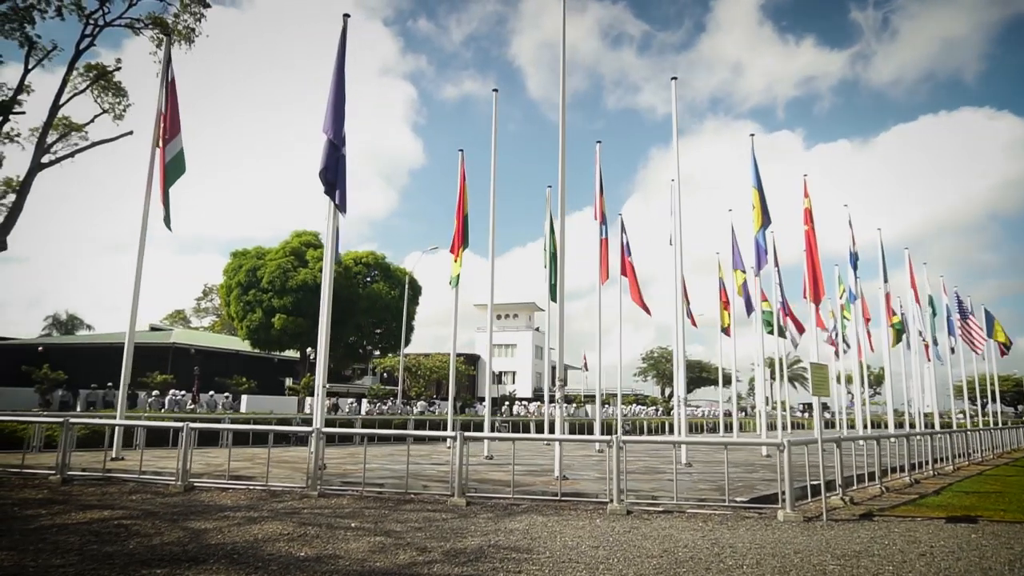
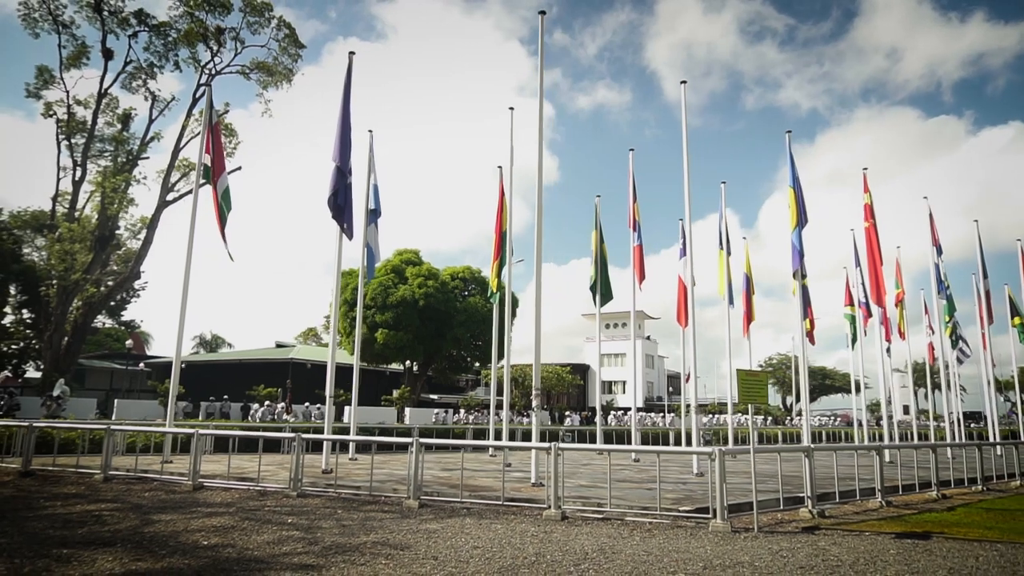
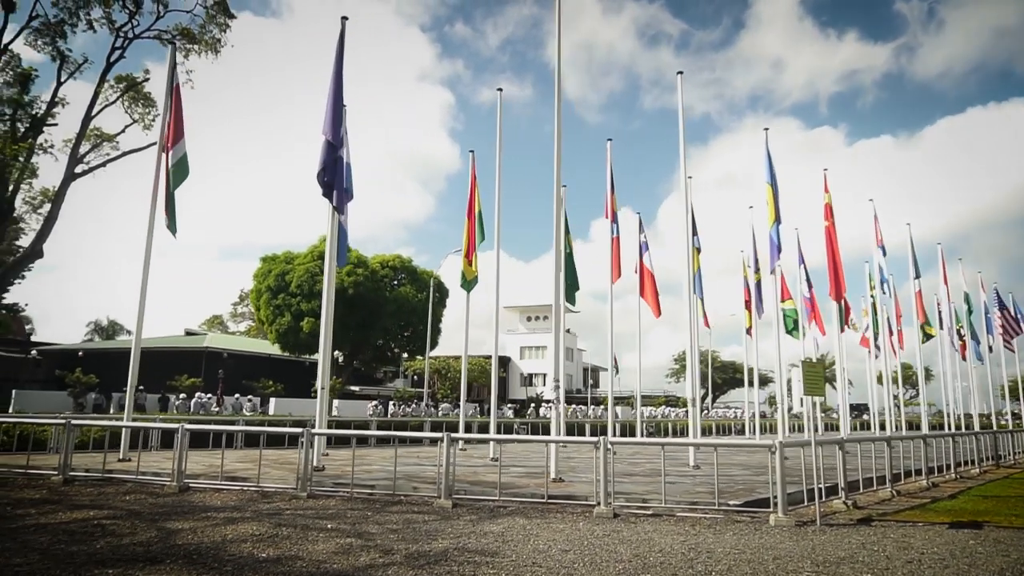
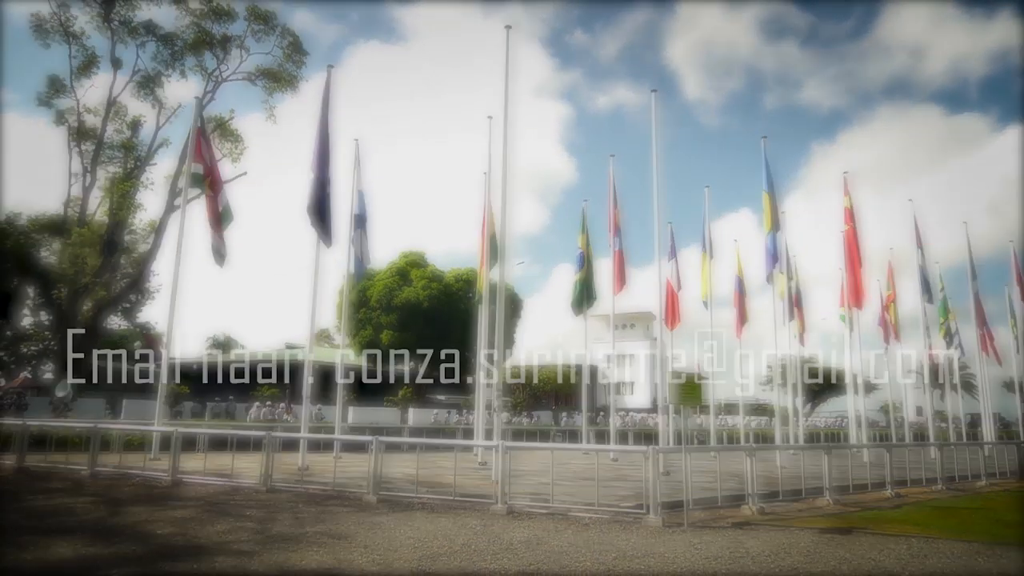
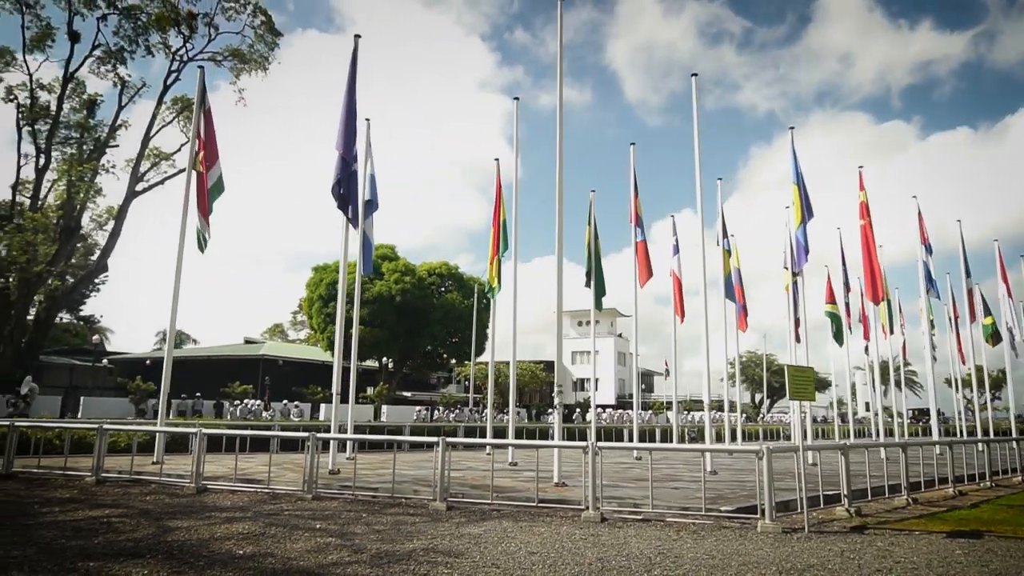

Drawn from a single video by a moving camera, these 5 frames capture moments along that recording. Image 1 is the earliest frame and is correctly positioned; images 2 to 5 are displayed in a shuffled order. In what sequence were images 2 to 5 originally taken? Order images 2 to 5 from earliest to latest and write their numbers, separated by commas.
3, 5, 2, 4
